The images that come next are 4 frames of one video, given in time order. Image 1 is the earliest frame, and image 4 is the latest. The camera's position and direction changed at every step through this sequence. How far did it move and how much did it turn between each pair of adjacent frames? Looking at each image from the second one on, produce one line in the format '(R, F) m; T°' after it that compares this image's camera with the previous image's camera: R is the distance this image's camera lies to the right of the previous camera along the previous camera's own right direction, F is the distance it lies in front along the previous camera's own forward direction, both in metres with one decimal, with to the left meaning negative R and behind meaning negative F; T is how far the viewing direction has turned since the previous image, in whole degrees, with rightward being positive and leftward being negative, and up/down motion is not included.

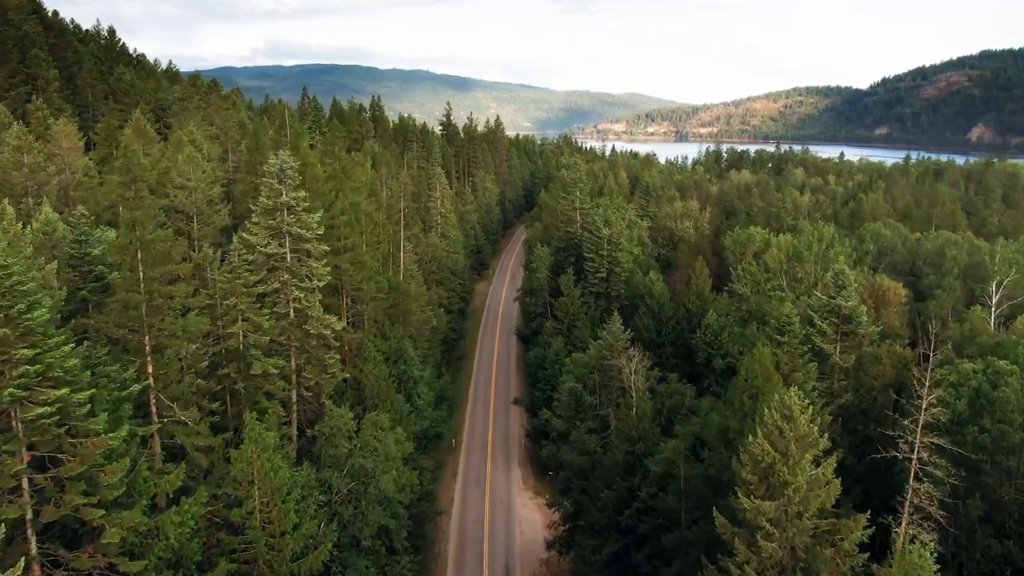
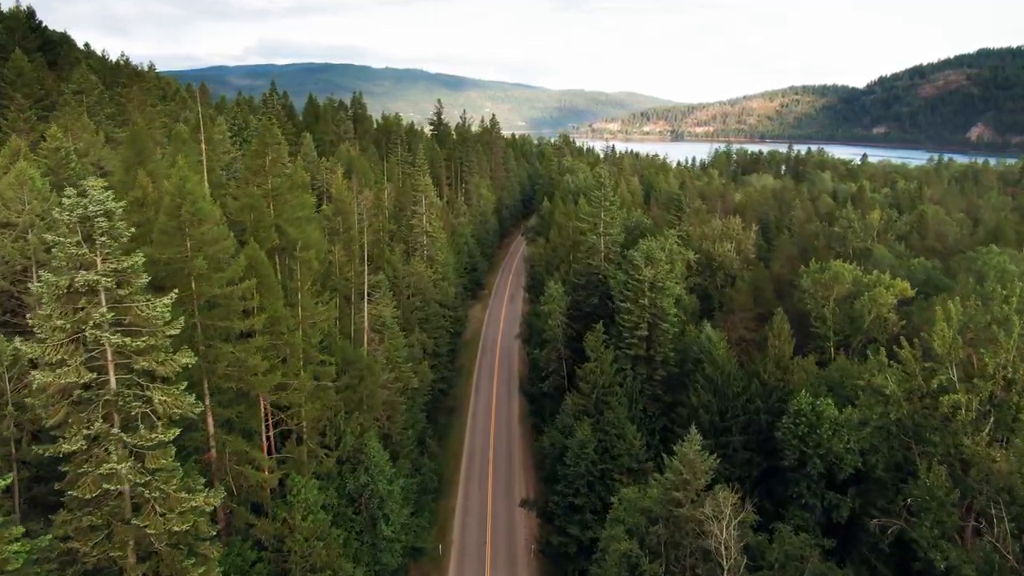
(-1.0, +16.9) m; +1°
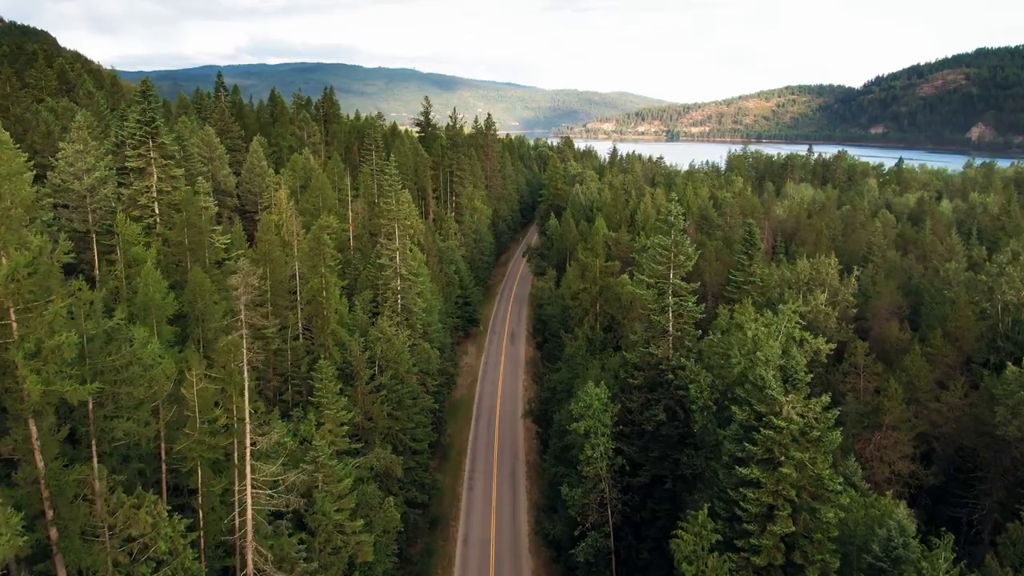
(-1.2, +21.4) m; +1°
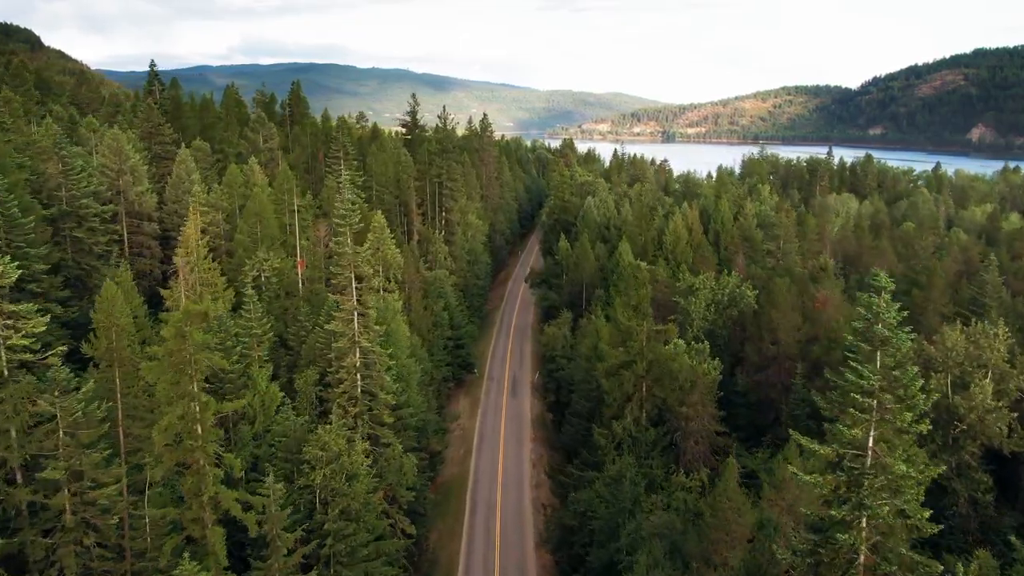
(-1.0, +18.1) m; +1°
